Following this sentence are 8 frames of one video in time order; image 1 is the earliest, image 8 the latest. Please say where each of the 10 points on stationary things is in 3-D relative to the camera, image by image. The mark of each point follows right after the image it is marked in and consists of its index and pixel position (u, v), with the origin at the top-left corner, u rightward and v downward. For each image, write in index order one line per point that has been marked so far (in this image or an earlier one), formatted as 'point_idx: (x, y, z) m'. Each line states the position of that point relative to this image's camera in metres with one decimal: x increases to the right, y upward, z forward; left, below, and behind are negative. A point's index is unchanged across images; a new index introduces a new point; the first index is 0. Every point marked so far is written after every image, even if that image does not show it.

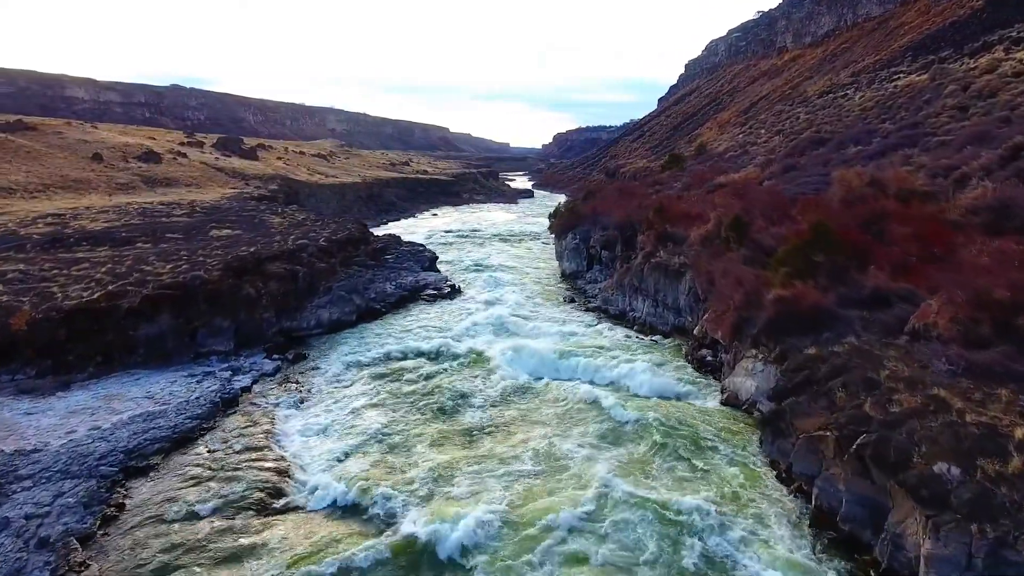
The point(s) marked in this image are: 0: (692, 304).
0: (+5.0, -0.4, +18.1) m
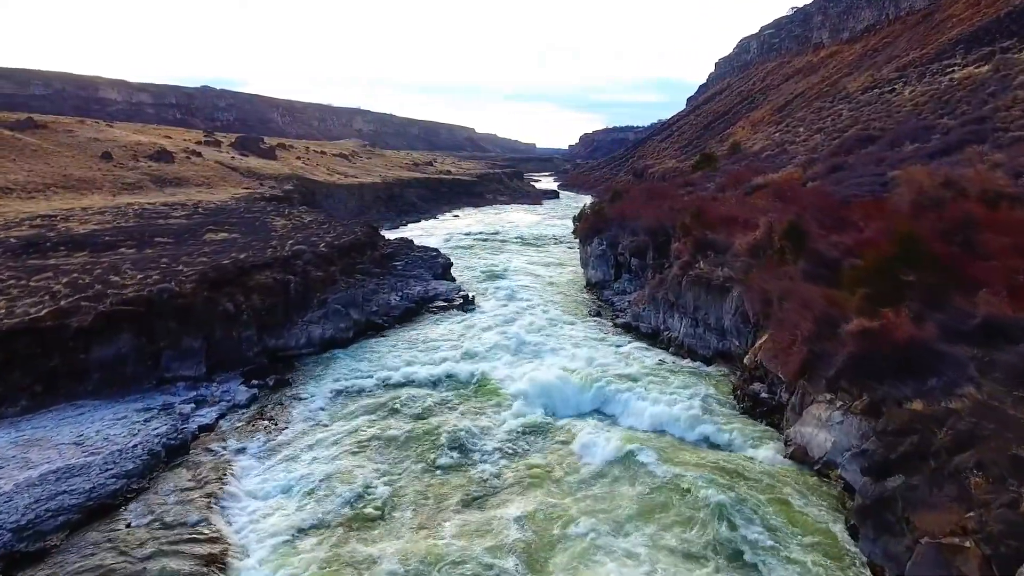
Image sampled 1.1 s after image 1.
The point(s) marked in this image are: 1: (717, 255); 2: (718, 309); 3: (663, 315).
0: (+5.4, -0.9, +15.4) m
1: (+5.9, +0.9, +18.4) m
2: (+5.2, -0.6, +16.3) m
3: (+4.4, -0.8, +18.9) m
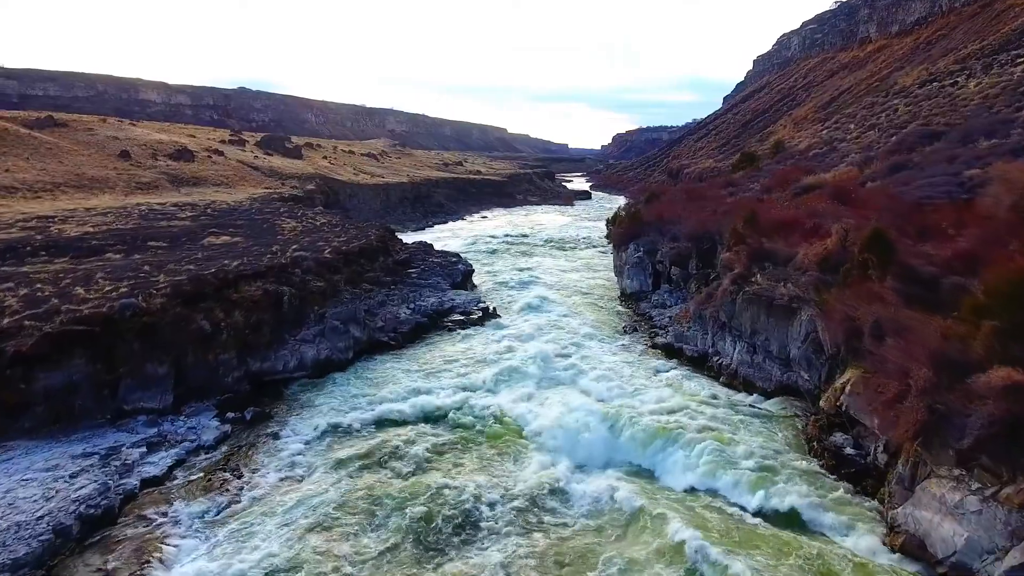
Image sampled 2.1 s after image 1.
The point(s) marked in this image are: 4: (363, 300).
0: (+5.8, -1.3, +12.7) m
1: (+6.5, +0.4, +15.7) m
2: (+5.6, -1.0, +13.5) m
3: (+5.0, -1.2, +16.2) m
4: (-4.3, -0.4, +18.7) m
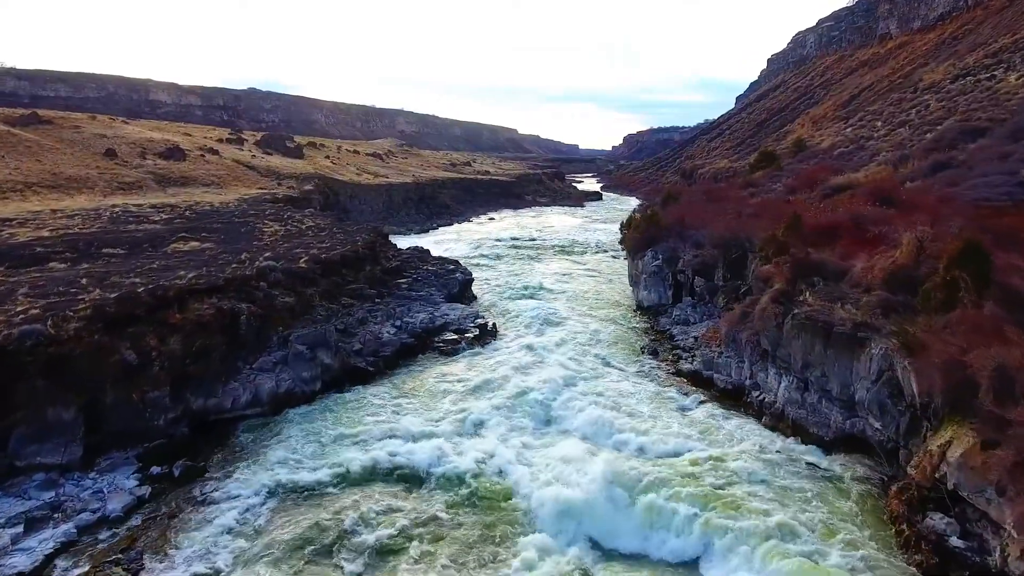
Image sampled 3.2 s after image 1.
0: (+5.7, -1.7, +10.0) m
1: (+6.4, 0.0, +13.0) m
2: (+5.5, -1.4, +10.8) m
3: (+4.9, -1.6, +13.5) m
4: (-4.3, -0.8, +16.2) m
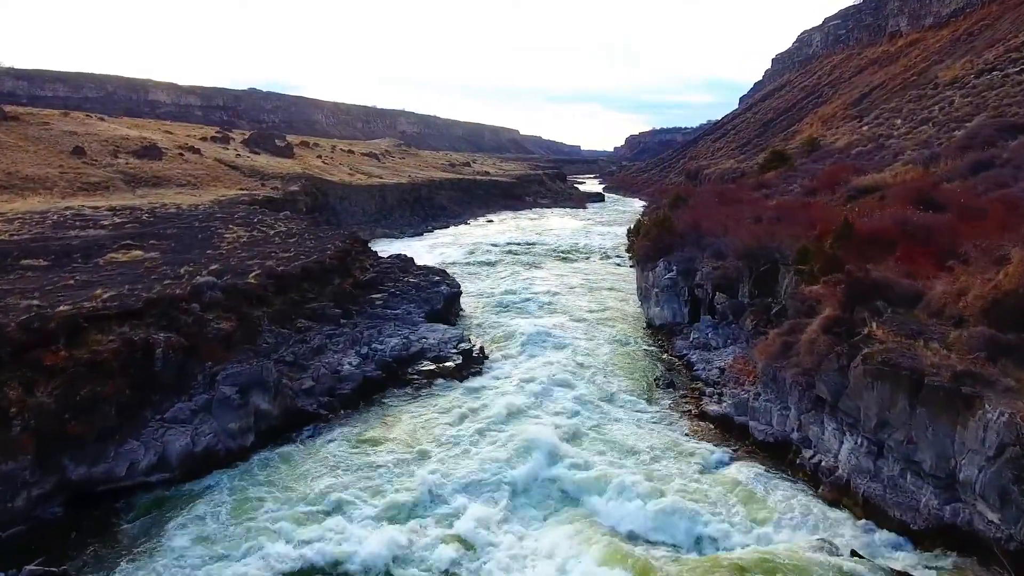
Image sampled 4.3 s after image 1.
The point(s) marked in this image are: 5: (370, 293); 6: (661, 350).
0: (+5.4, -2.2, +7.1) m
1: (+6.1, -0.4, +10.1) m
2: (+5.3, -1.9, +8.0) m
3: (+4.7, -2.1, +10.7) m
4: (-4.6, -1.2, +13.4) m
5: (-4.0, -0.2, +18.4) m
6: (+3.9, -1.6, +17.1) m
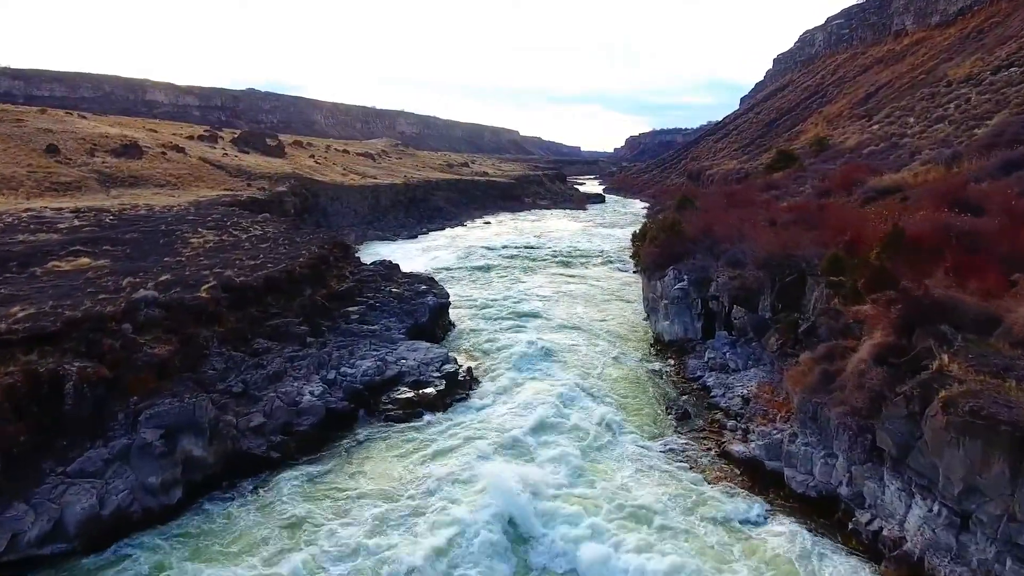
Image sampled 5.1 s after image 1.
0: (+5.3, -2.5, +5.2) m
1: (+6.0, -0.7, +8.2) m
2: (+5.1, -2.1, +6.0) m
3: (+4.5, -2.4, +8.7) m
4: (-4.8, -1.5, +11.4) m
5: (-4.2, -0.5, +16.5) m
6: (+3.7, -2.0, +15.2) m
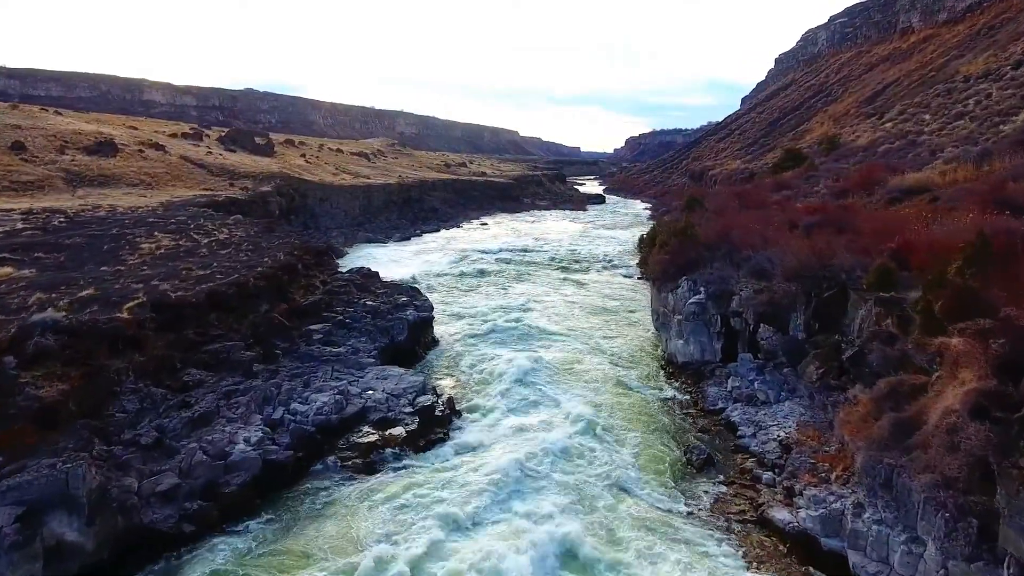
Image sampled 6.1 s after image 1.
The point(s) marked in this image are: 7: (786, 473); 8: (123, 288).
0: (+5.0, -2.8, +2.9) m
1: (+5.7, -1.1, +5.9) m
2: (+4.9, -2.5, +3.8) m
3: (+4.3, -2.7, +6.5) m
4: (-5.0, -1.8, +9.2) m
5: (-4.4, -0.8, +14.2) m
6: (+3.5, -2.3, +12.9) m
7: (+3.9, -2.7, +9.1) m
8: (-7.3, 0.0, +12.3) m
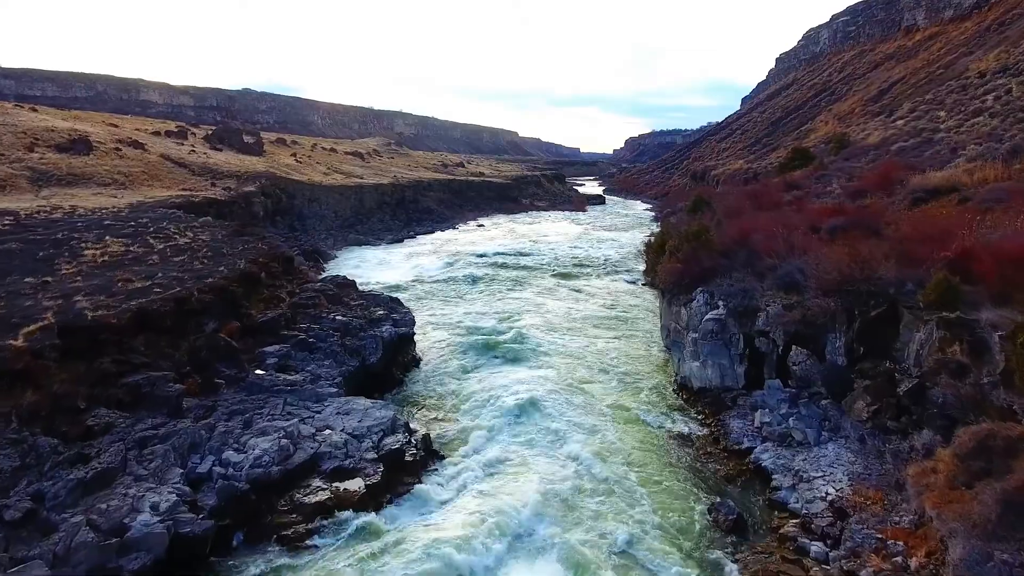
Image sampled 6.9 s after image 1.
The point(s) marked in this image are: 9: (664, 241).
0: (+4.8, -3.1, +0.9) m
1: (+5.5, -1.3, +3.9) m
2: (+4.7, -2.7, +1.8) m
3: (+4.1, -3.0, +4.5) m
4: (-5.2, -2.1, +7.2) m
5: (-4.6, -1.0, +12.2) m
6: (+3.3, -2.5, +11.0) m
7: (+3.7, -2.9, +7.1) m
8: (-7.5, -0.3, +10.3) m
9: (+4.4, +1.4, +18.8) m
